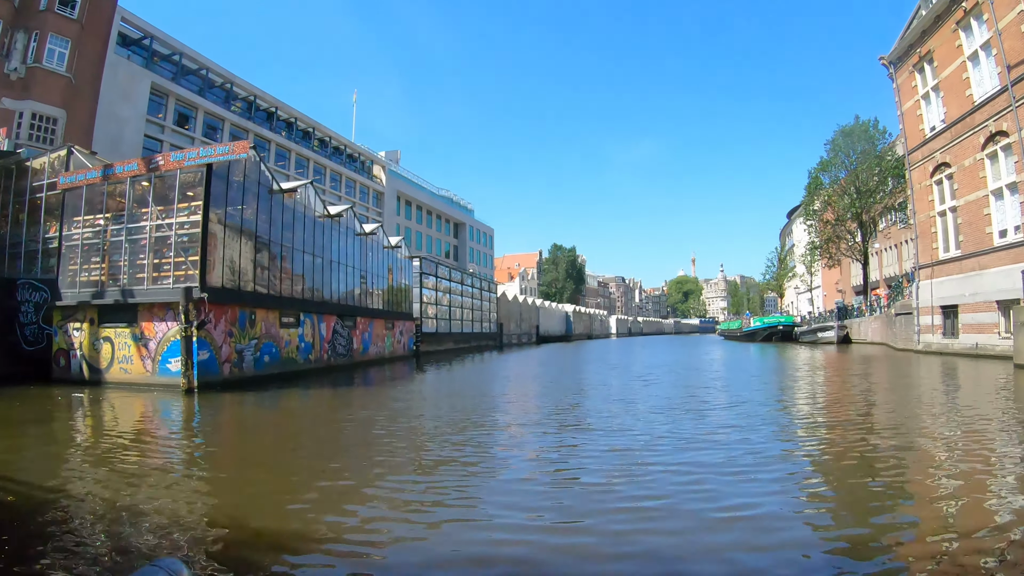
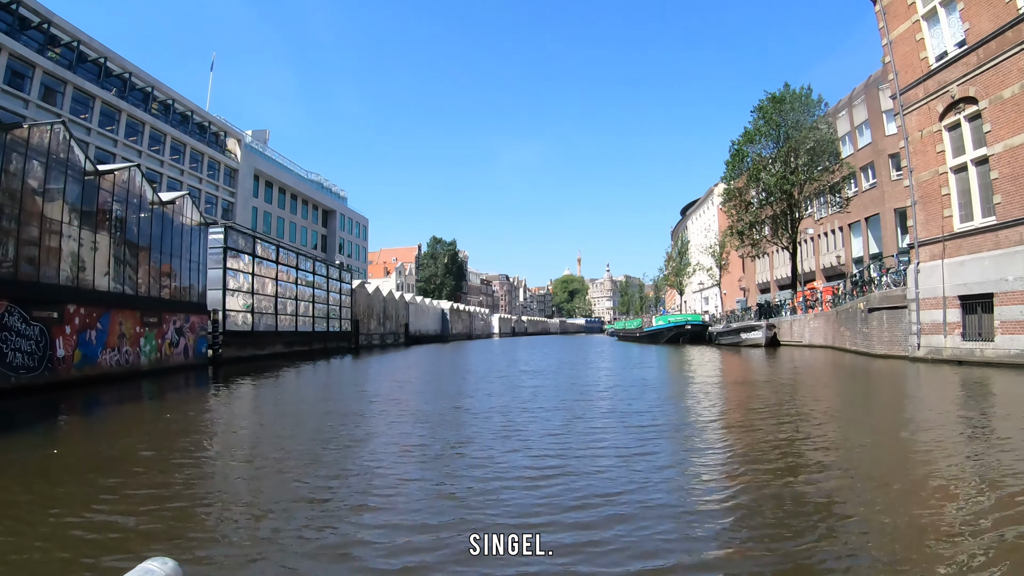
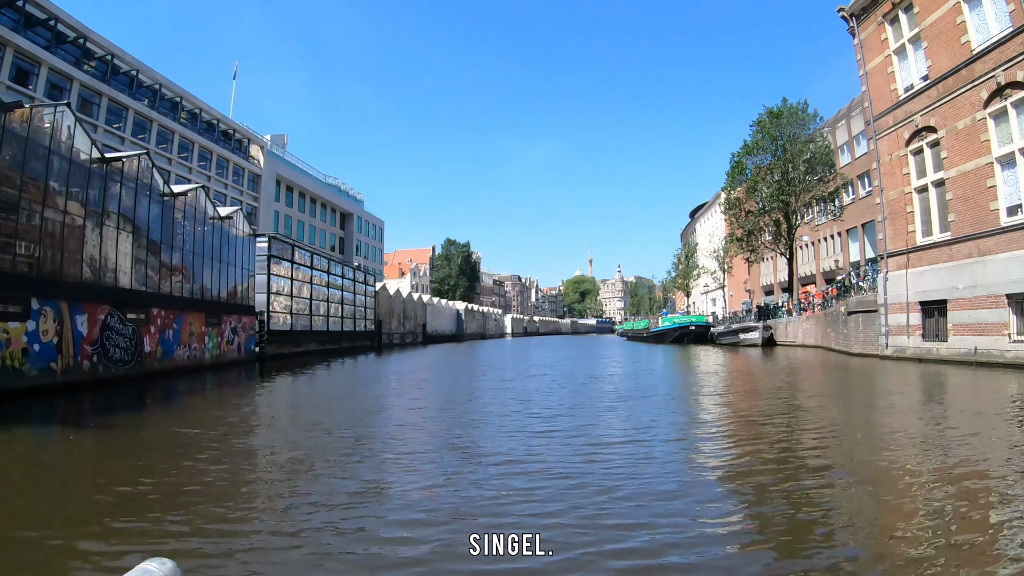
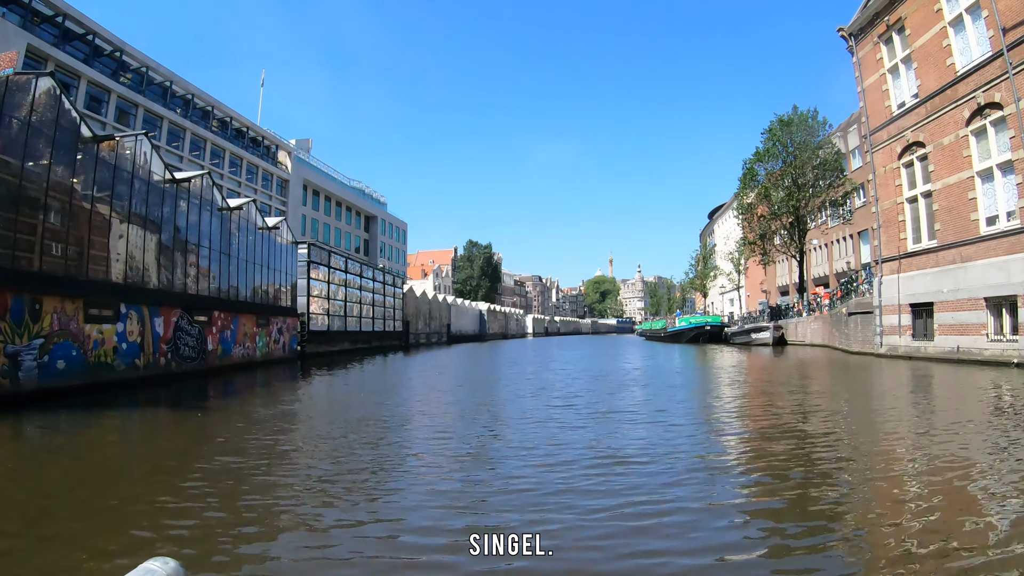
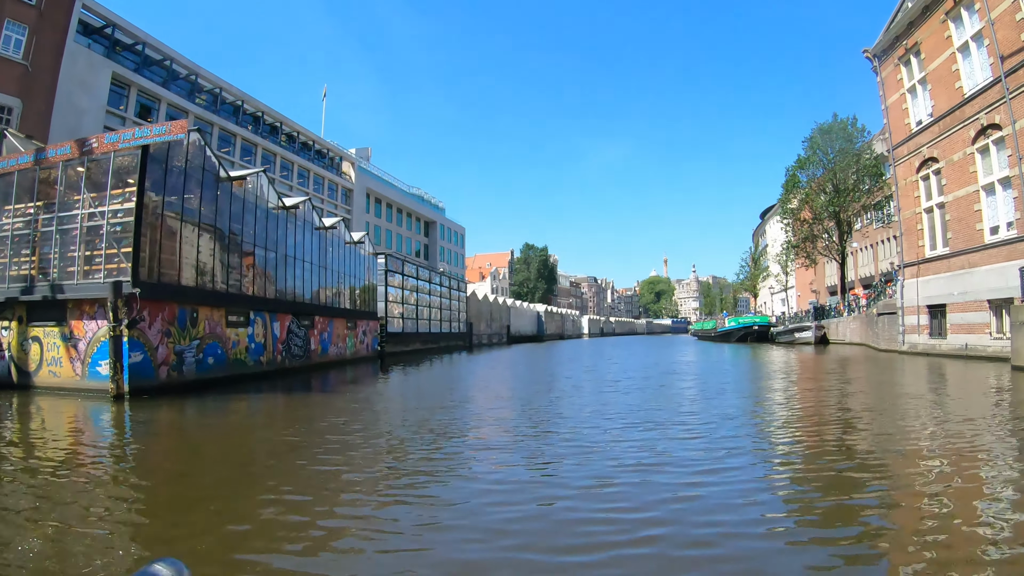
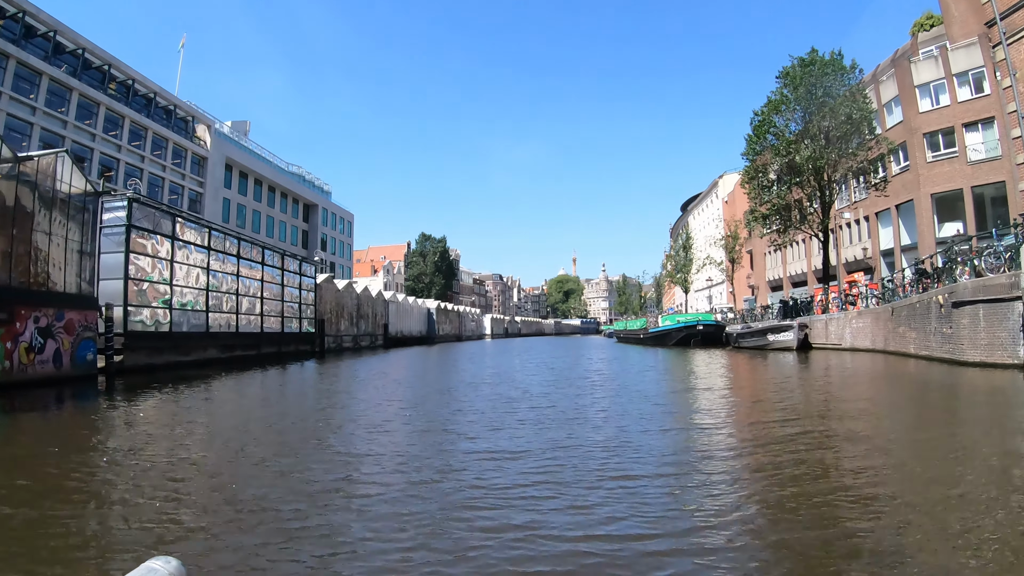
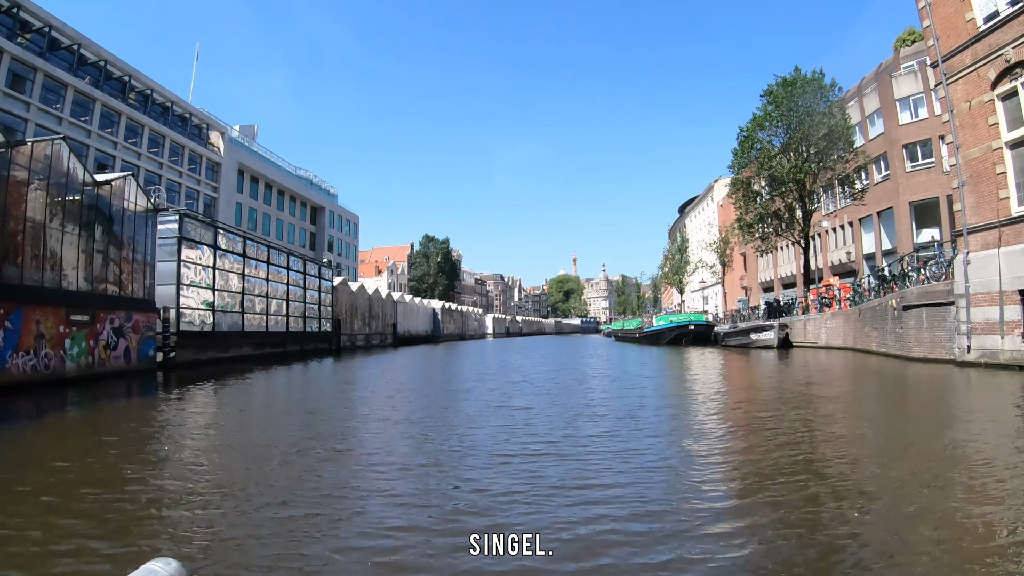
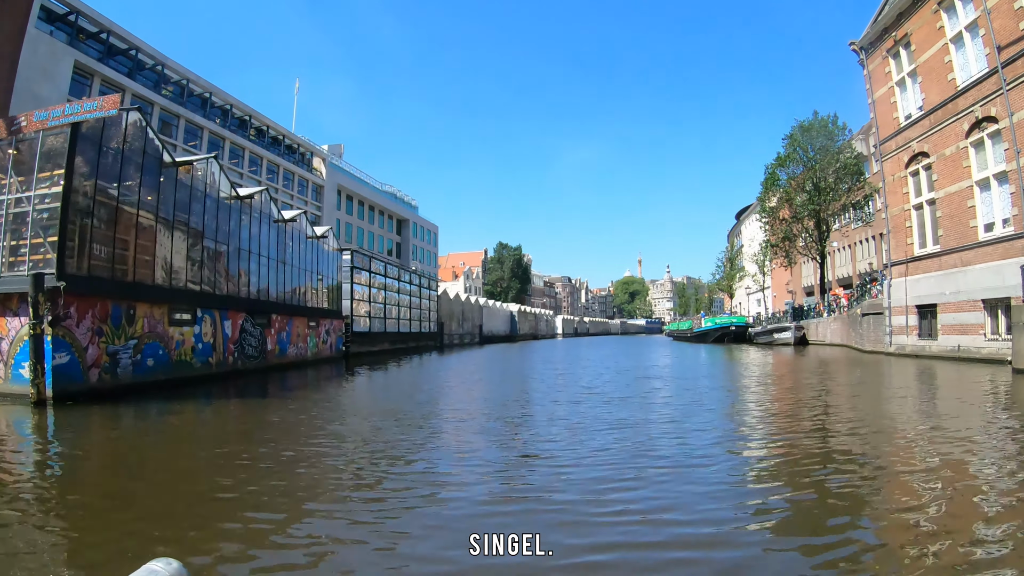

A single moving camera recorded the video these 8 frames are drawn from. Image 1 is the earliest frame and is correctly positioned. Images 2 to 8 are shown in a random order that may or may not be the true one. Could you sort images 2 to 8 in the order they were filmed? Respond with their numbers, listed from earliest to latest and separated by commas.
5, 8, 4, 3, 2, 7, 6
